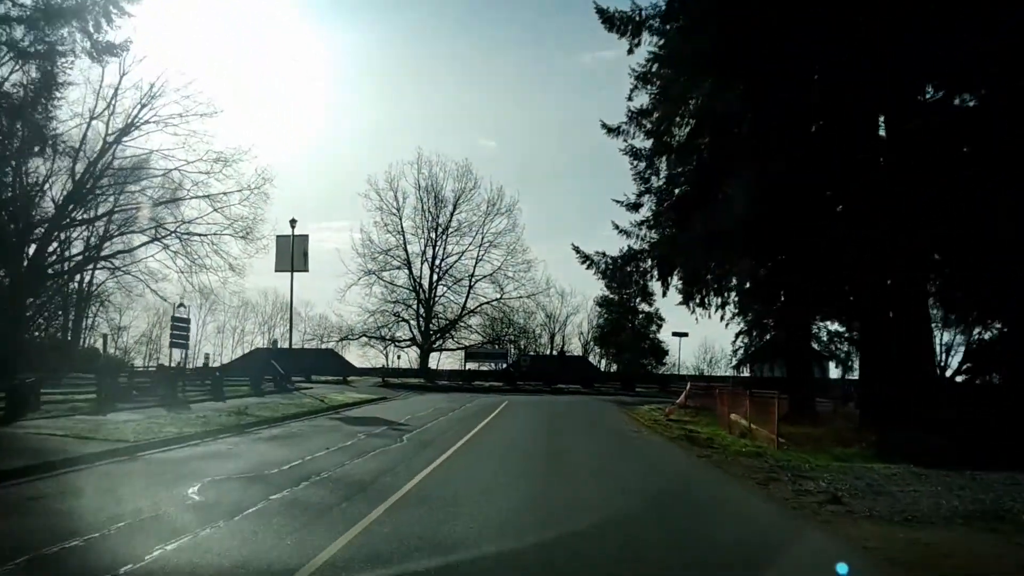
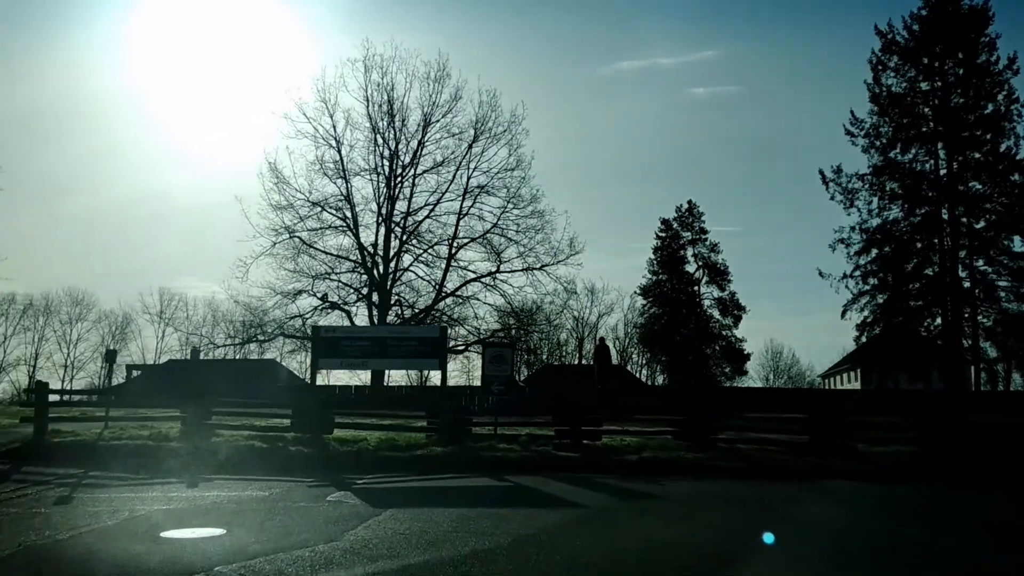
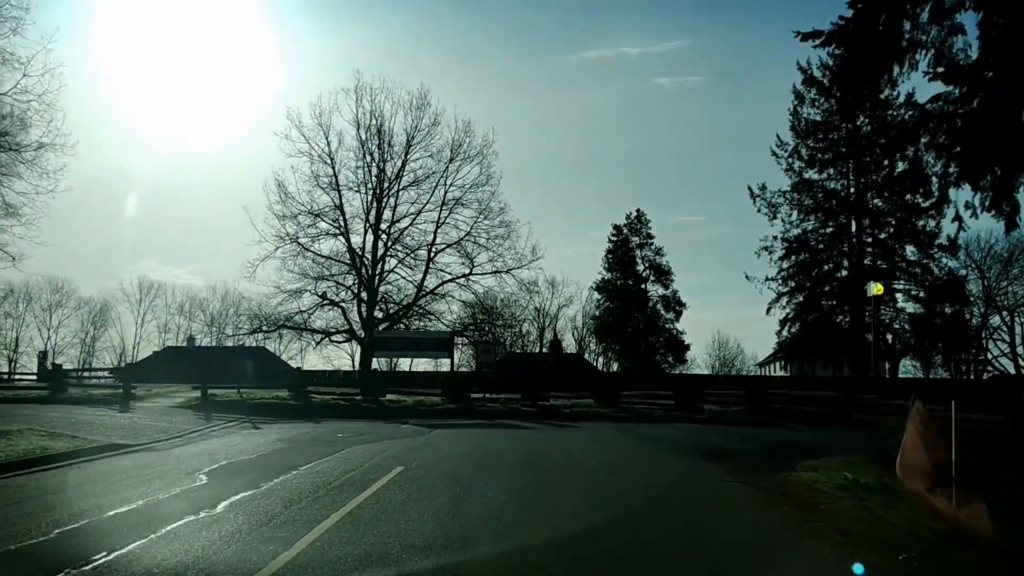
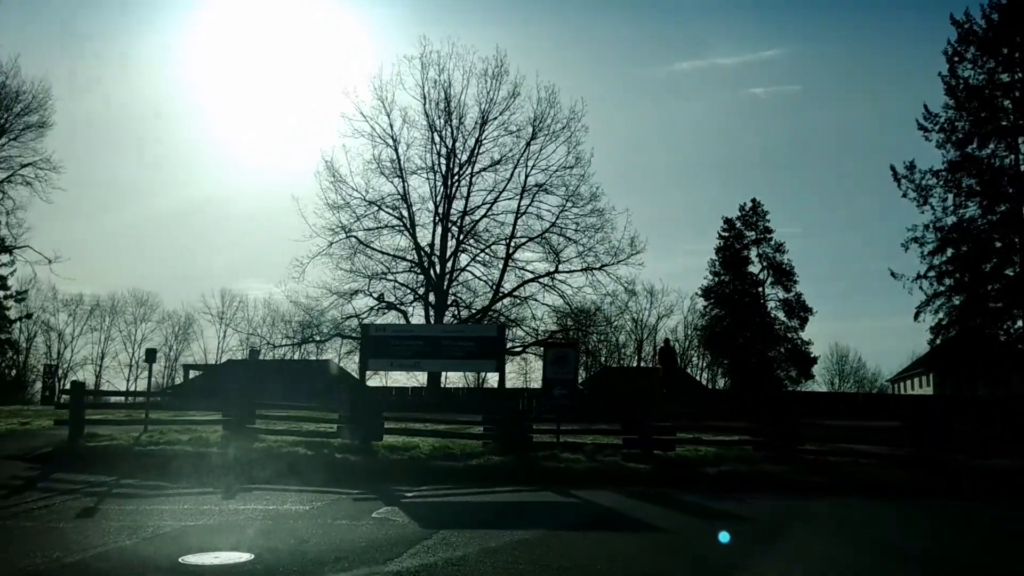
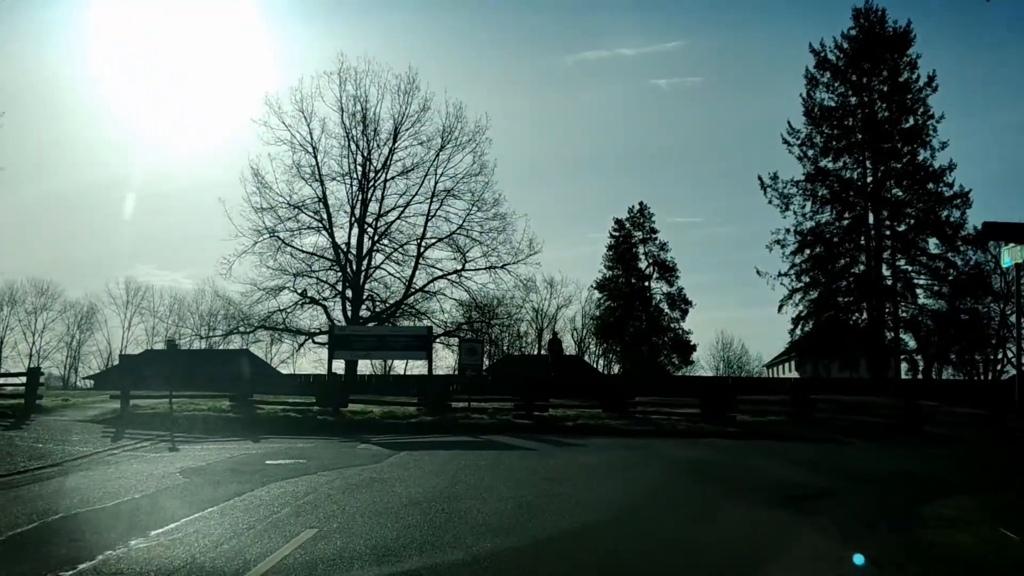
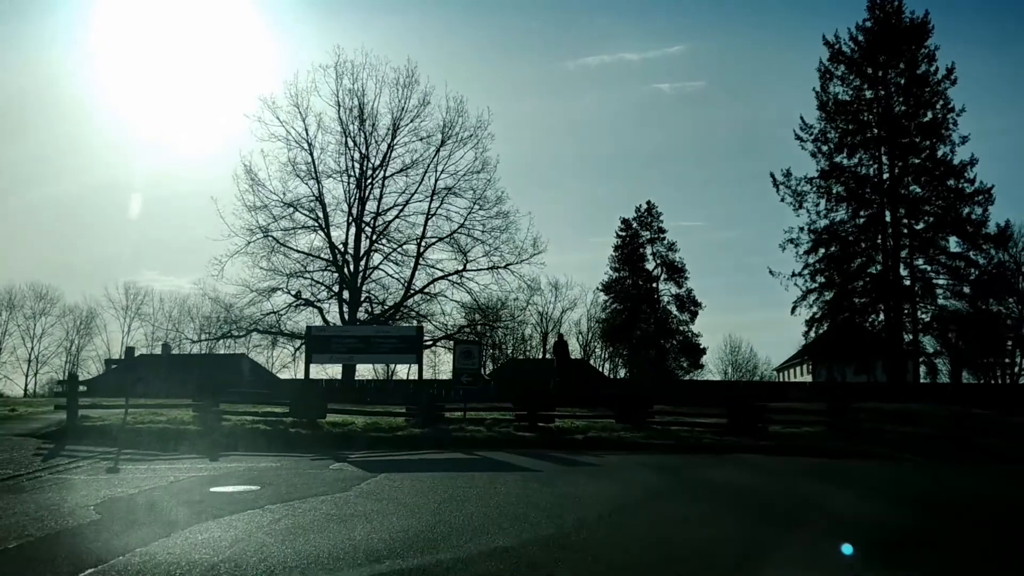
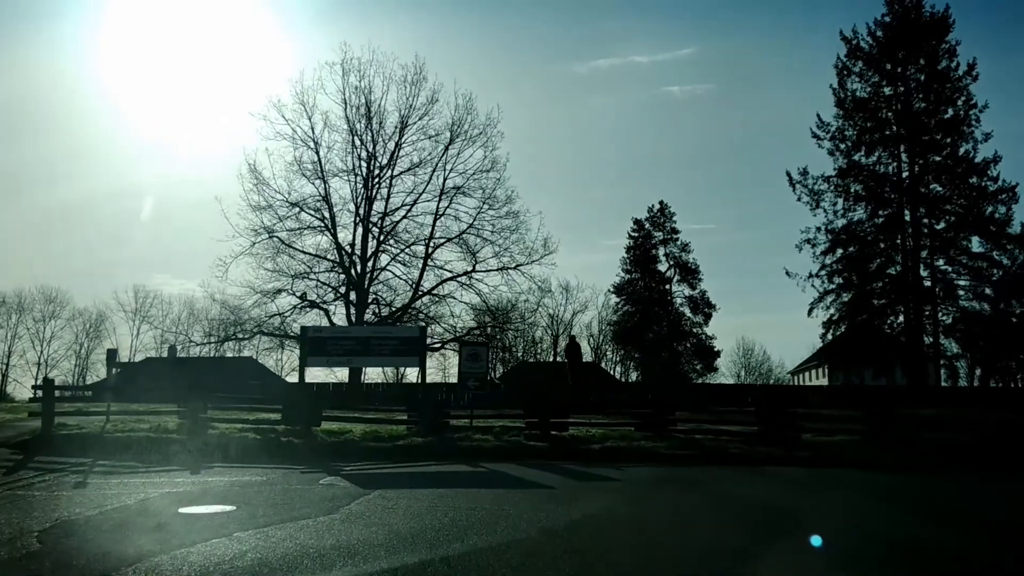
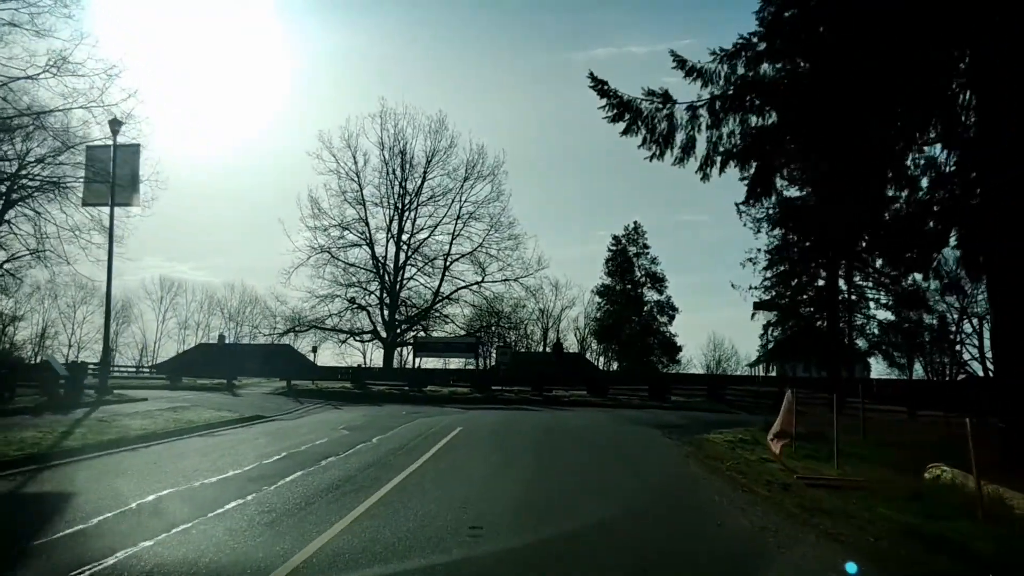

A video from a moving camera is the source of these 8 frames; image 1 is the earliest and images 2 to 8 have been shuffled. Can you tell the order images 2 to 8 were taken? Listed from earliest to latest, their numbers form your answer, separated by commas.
8, 3, 5, 6, 7, 2, 4
